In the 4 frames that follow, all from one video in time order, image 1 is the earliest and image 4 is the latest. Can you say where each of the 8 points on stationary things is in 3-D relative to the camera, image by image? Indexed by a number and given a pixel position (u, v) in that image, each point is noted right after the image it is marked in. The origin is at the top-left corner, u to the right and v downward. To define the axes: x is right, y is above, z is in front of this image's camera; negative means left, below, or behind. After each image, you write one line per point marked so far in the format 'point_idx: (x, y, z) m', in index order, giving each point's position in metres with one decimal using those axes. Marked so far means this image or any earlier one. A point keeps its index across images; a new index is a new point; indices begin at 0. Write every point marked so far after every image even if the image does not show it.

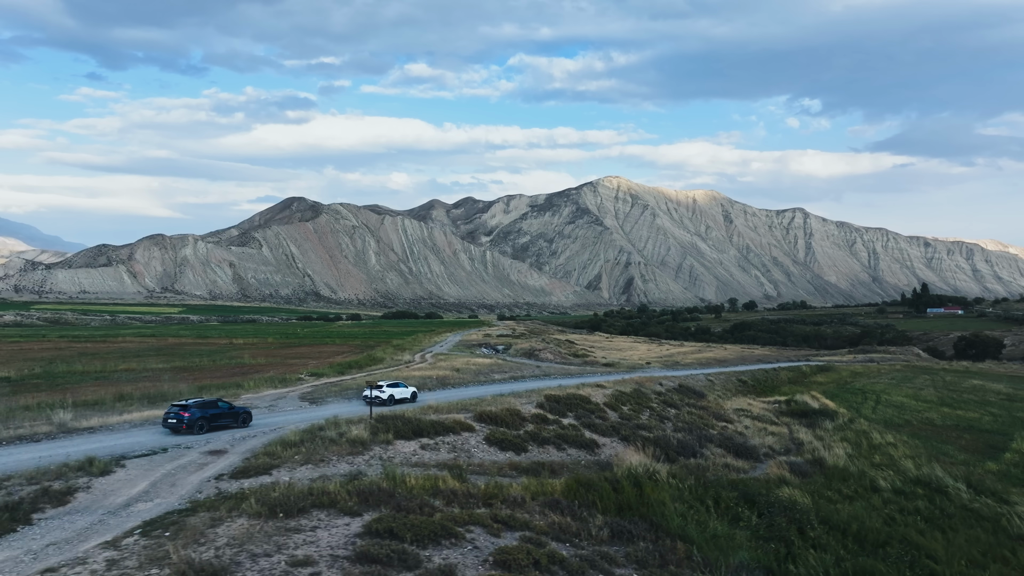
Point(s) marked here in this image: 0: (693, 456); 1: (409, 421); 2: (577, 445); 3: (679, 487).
0: (+6.0, -5.5, +19.0) m
1: (-2.9, -3.5, +15.1) m
2: (+1.9, -4.6, +16.8) m
3: (+3.8, -4.5, +13.1) m
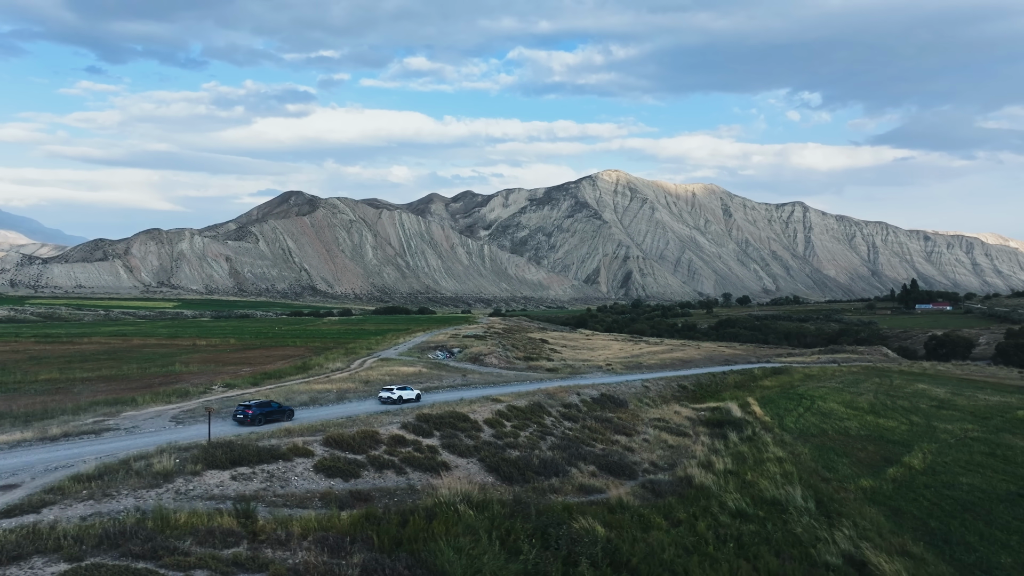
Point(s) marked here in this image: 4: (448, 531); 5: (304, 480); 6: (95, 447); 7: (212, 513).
0: (+1.4, -6.2, +19.3) m
1: (-7.5, -4.3, +15.3) m
2: (-2.7, -5.4, +17.1) m
3: (-0.8, -5.4, +13.4) m
4: (-1.4, -5.3, +12.4) m
5: (-5.3, -4.9, +14.7) m
6: (-11.5, -4.4, +15.8) m
7: (-6.2, -4.7, +12.0) m
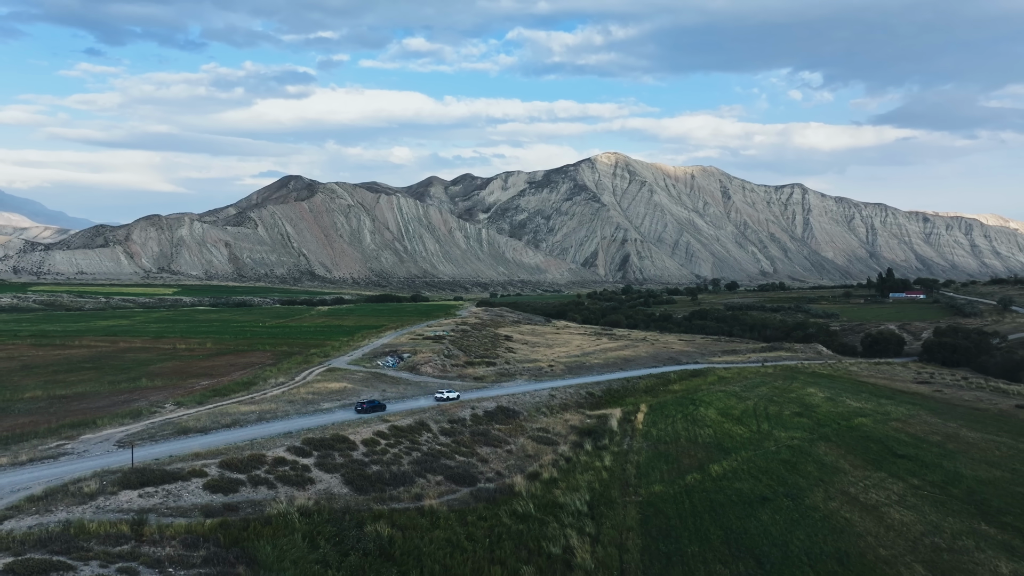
0: (-5.0, -8.8, +25.7) m
1: (-13.9, -7.0, +21.8) m
2: (-9.2, -8.0, +23.6) m
3: (-7.3, -8.1, +19.8) m
4: (-7.9, -8.1, +18.9) m
5: (-11.8, -7.7, +21.2) m
6: (-18.0, -7.1, +22.3) m
7: (-12.7, -7.5, +18.5) m
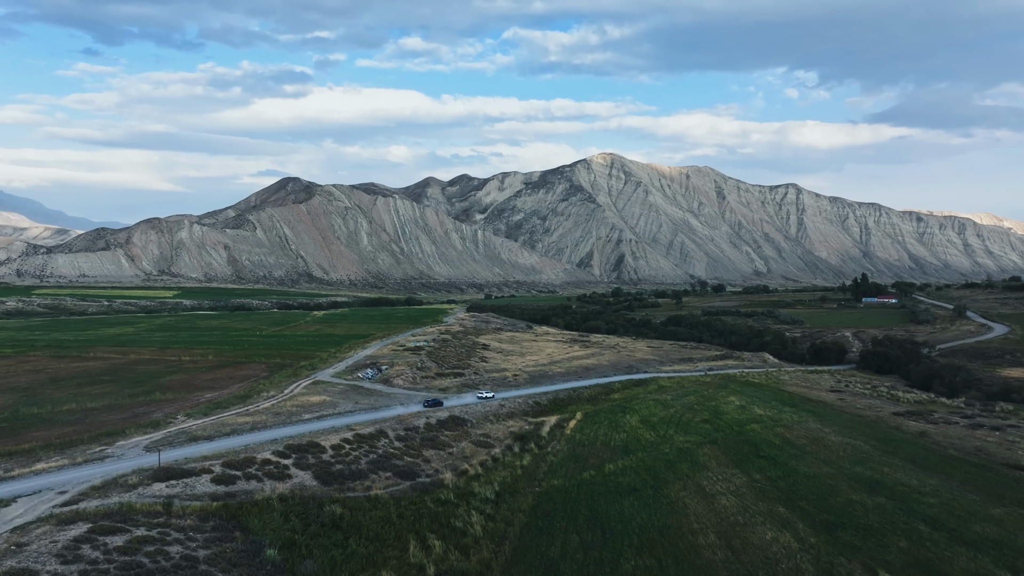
0: (-9.3, -11.5, +34.5) m
1: (-18.2, -9.7, +30.5) m
2: (-13.5, -10.7, +32.3) m
3: (-11.6, -10.8, +28.6) m
4: (-12.2, -10.8, +27.6) m
5: (-16.1, -10.4, +29.9) m
6: (-22.3, -9.8, +31.0) m
7: (-17.0, -10.2, +27.2) m
